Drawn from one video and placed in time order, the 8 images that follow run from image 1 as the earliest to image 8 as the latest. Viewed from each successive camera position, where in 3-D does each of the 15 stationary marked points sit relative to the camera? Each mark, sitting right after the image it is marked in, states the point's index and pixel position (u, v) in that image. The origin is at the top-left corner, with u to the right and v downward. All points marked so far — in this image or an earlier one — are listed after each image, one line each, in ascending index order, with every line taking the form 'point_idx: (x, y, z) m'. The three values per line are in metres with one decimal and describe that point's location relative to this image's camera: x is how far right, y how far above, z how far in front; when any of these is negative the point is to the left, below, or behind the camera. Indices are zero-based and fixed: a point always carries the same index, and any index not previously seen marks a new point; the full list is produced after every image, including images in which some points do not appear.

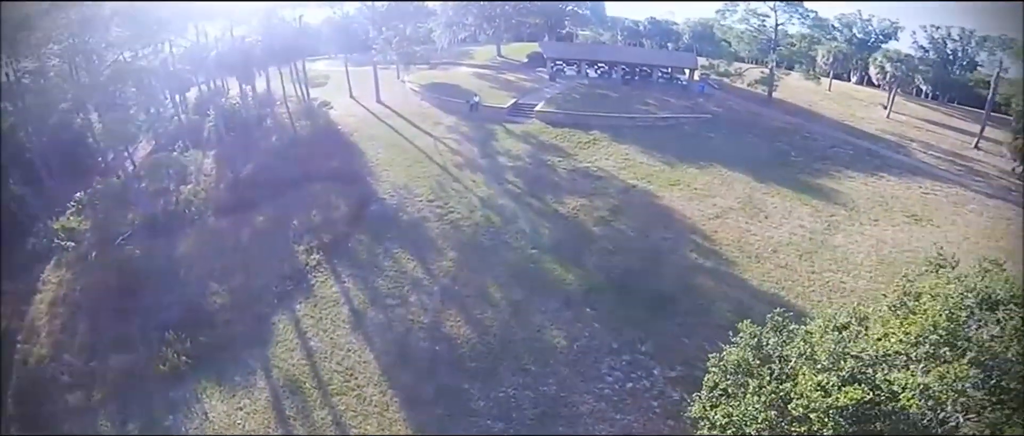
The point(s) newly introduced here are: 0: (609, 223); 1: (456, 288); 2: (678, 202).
0: (+2.6, -0.1, +18.6) m
1: (-1.4, -1.7, +17.2) m
2: (+4.8, +0.3, +20.4) m
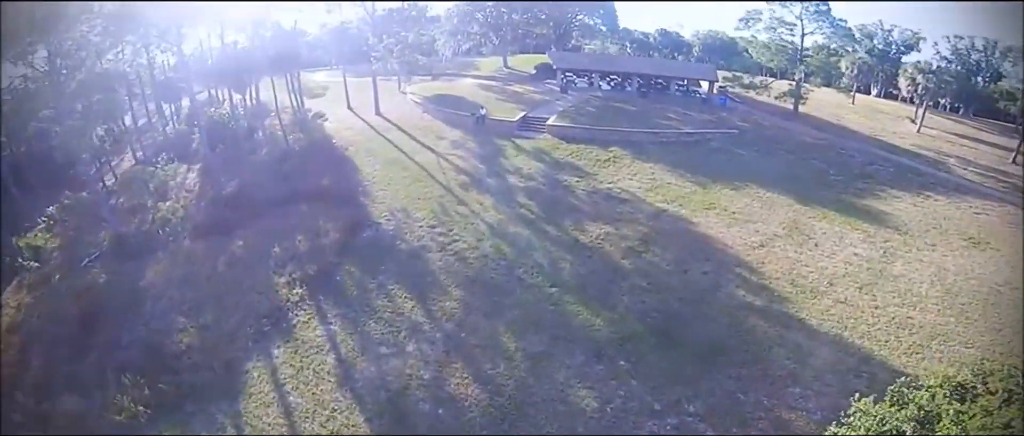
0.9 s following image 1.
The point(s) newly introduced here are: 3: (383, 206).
0: (+2.9, -0.8, +16.0) m
1: (-1.0, -2.4, +14.6) m
2: (+5.1, -0.3, +17.9) m
3: (-3.4, +0.4, +18.6) m
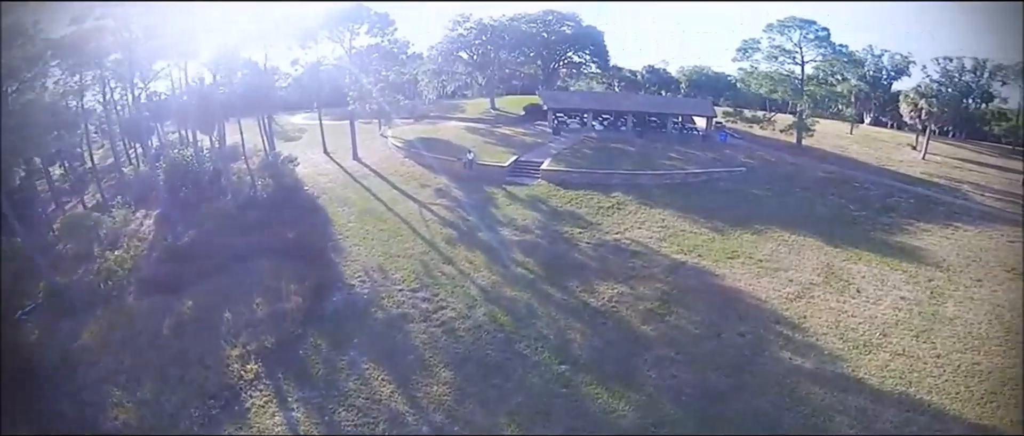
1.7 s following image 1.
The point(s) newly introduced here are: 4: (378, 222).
0: (+2.9, -1.8, +13.6) m
1: (-1.0, -3.5, +12.0) m
2: (+5.0, -1.4, +15.5) m
3: (-3.5, -1.1, +16.1) m
4: (-3.5, -0.1, +18.3) m
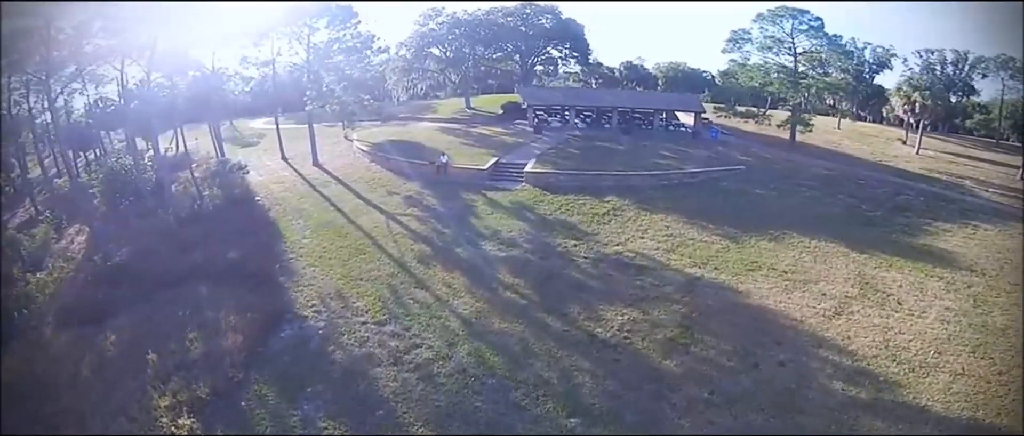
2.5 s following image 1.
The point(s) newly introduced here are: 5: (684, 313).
0: (+2.7, -2.0, +11.2) m
1: (-1.0, -3.7, +9.5) m
2: (+4.8, -1.5, +13.2) m
3: (-3.8, -1.4, +13.5) m
4: (-3.9, -0.5, +15.7) m
5: (+2.9, -1.5, +12.2) m
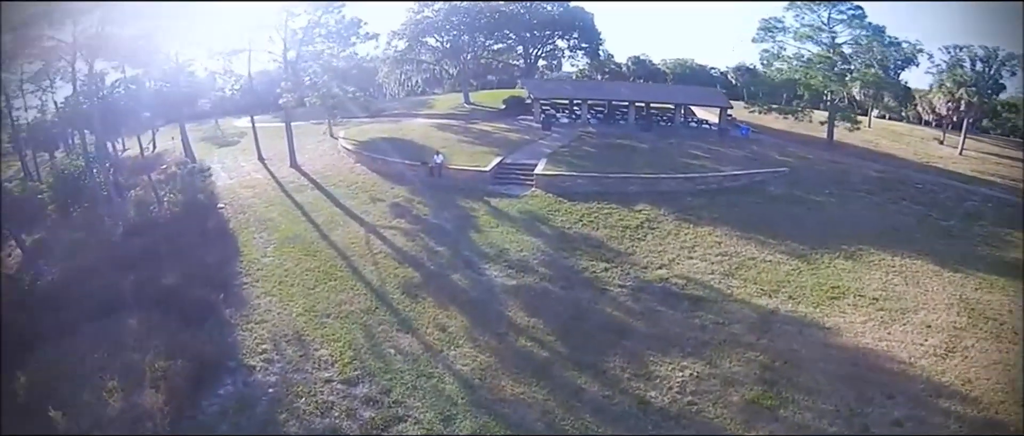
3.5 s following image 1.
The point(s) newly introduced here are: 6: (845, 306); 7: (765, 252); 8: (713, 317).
0: (+2.9, -2.2, +8.0) m
1: (-0.8, -4.0, +6.3) m
2: (+5.0, -1.7, +10.0) m
3: (-3.5, -1.6, +10.3) m
4: (-3.7, -0.7, +12.5) m
5: (+3.1, -1.8, +9.0) m
6: (+5.2, -1.3, +11.1) m
7: (+4.4, -0.6, +12.5) m
8: (+2.8, -1.4, +10.0) m
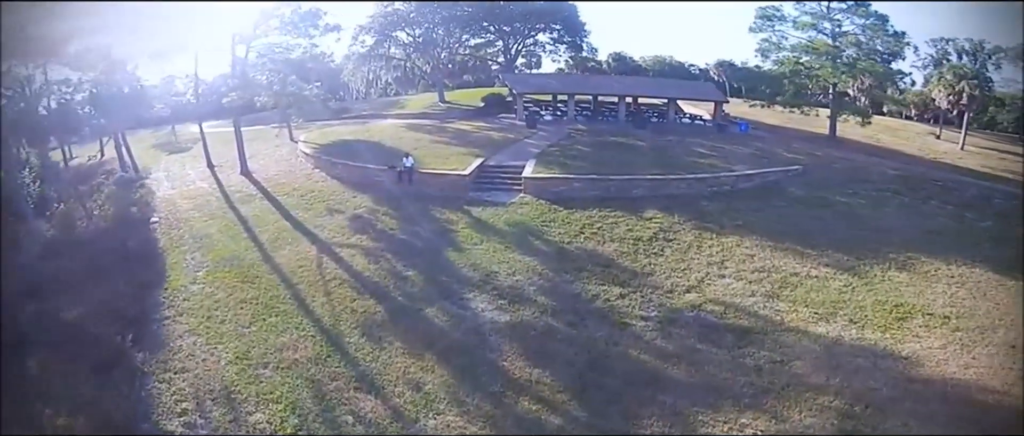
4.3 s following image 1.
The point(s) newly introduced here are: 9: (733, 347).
0: (+3.0, -2.3, +5.8) m
1: (-0.6, -4.1, +3.9) m
2: (+5.0, -1.8, +7.9) m
3: (-3.6, -1.9, +7.9) m
4: (-3.8, -1.0, +10.1) m
5: (+3.1, -1.9, +6.9) m
6: (+5.1, -1.4, +9.0) m
7: (+4.3, -0.7, +10.4) m
8: (+2.7, -1.5, +7.8) m
9: (+2.4, -1.4, +7.9) m
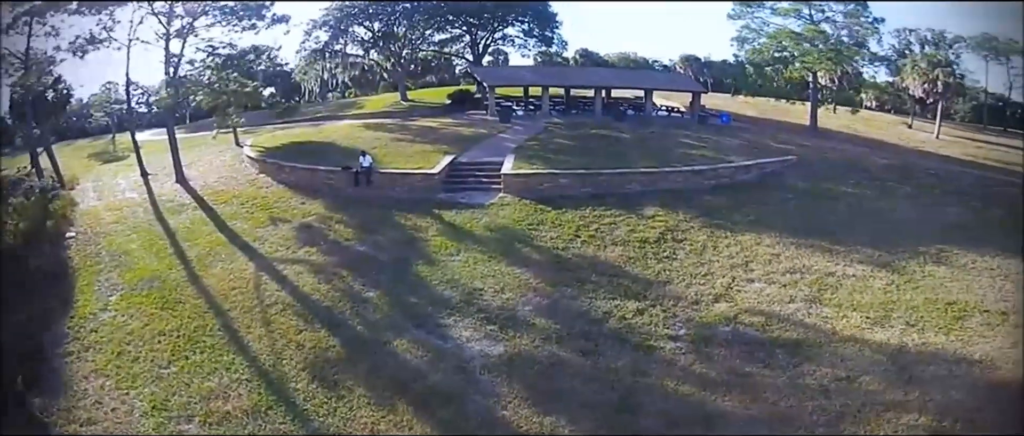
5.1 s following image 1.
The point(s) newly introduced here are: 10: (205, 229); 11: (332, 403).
0: (+3.1, -2.2, +4.3) m
1: (-0.4, -4.1, +2.2) m
2: (+4.9, -1.6, +6.5) m
3: (-3.6, -2.0, +6.0) m
4: (-4.0, -1.1, +8.2) m
5: (+3.2, -1.8, +5.4) m
6: (+5.0, -1.3, +7.6) m
7: (+4.1, -0.6, +9.0) m
8: (+2.7, -1.4, +6.2) m
9: (+2.4, -1.3, +6.3) m
10: (-4.7, -0.2, +11.1) m
11: (-1.6, -1.6, +6.3) m
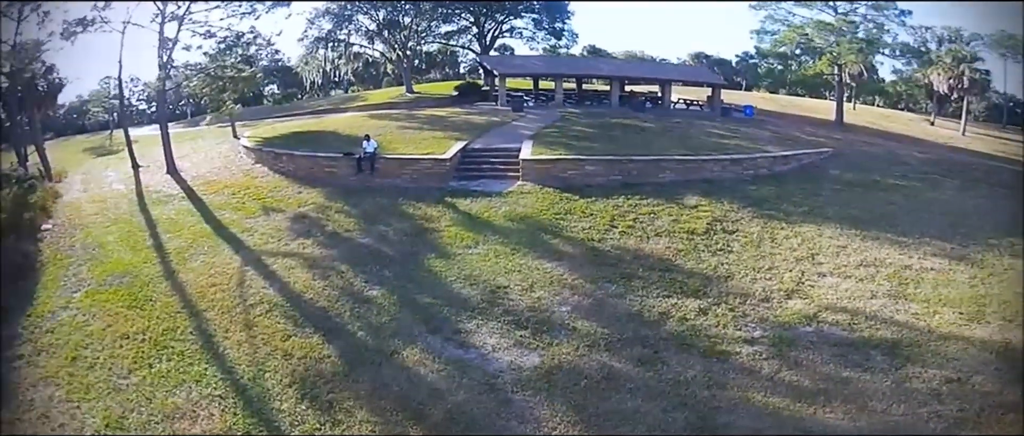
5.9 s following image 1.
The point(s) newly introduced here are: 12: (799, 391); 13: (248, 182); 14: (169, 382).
0: (+3.3, -2.0, +3.1) m
1: (-0.1, -3.9, +1.0) m
2: (+5.2, -1.5, +5.3) m
3: (-3.3, -1.9, +4.8) m
4: (-3.7, -1.0, +7.0) m
5: (+3.4, -1.6, +4.2) m
6: (+5.3, -1.1, +6.4) m
7: (+4.4, -0.5, +7.8) m
8: (+3.0, -1.3, +5.0) m
9: (+2.7, -1.2, +5.2) m
10: (-4.4, -0.1, +10.0) m
11: (-1.3, -1.4, +5.1) m
12: (+1.9, -1.3, +4.9) m
13: (-4.4, +0.6, +11.9) m
14: (-2.8, -1.3, +5.8) m
